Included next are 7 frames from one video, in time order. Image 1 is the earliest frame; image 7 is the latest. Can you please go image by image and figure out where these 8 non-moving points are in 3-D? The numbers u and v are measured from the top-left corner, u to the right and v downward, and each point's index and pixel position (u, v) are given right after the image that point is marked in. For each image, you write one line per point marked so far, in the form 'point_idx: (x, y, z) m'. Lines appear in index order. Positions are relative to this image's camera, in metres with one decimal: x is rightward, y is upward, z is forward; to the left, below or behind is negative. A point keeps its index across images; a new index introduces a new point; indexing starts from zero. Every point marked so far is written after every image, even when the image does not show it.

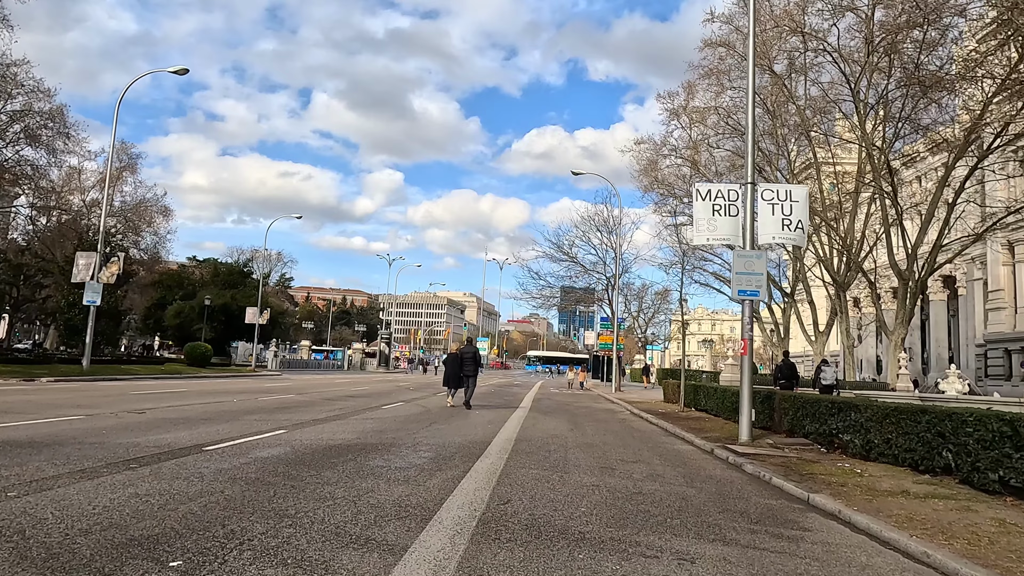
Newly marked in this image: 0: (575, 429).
0: (+1.2, -2.6, +12.4) m
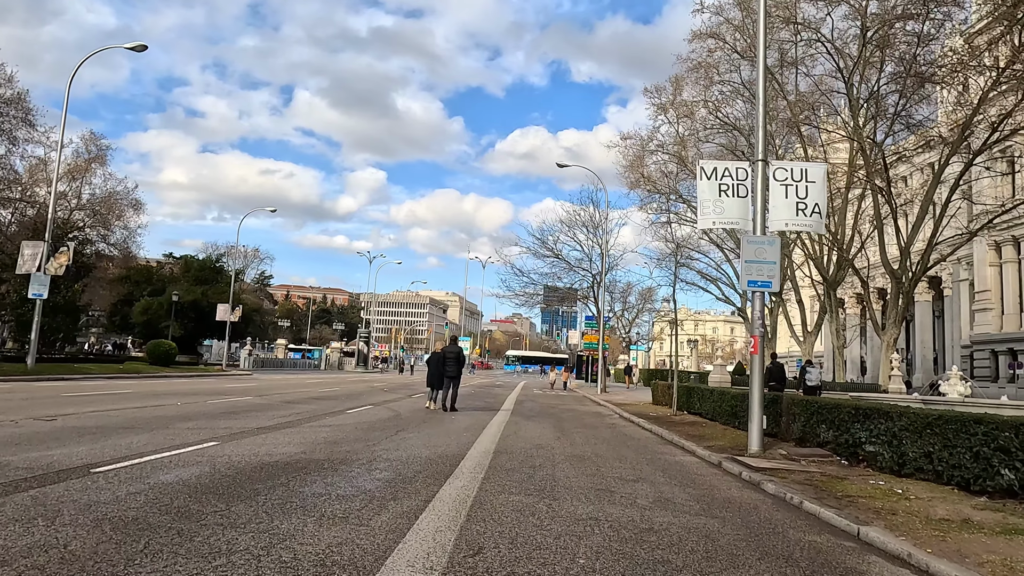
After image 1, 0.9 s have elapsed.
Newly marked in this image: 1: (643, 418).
0: (+0.8, -2.4, +11.1) m
1: (+3.1, -3.1, +16.0) m
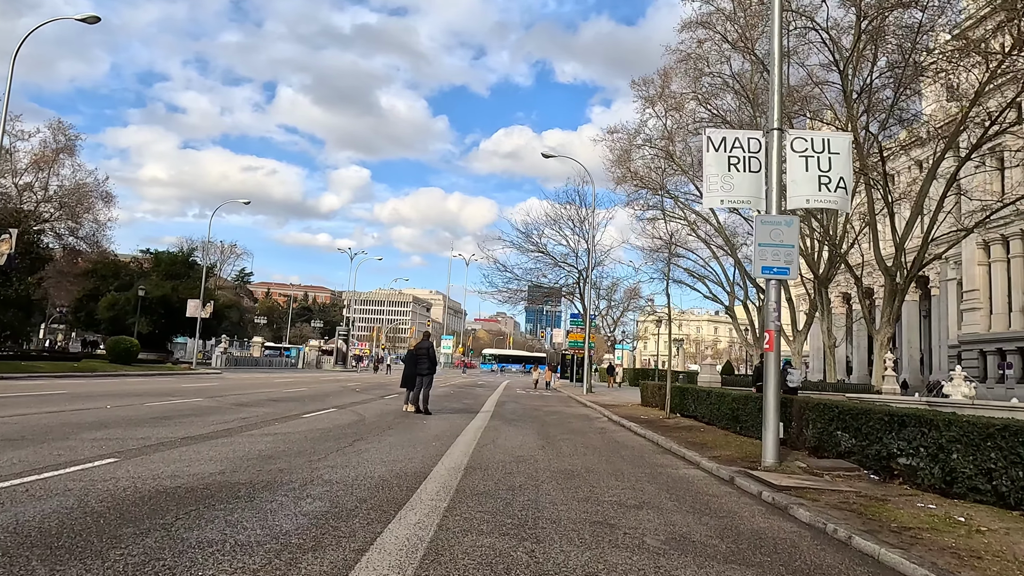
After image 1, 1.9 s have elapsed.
0: (+0.5, -2.2, +9.8) m
1: (+2.7, -2.9, +14.7) m
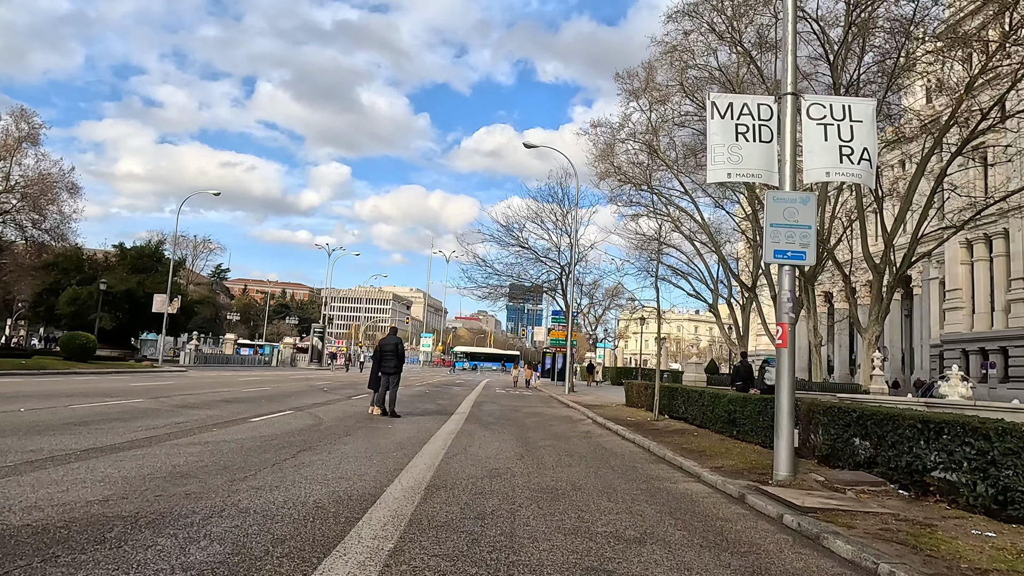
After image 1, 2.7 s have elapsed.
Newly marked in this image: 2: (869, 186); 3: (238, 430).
0: (+0.2, -2.1, +8.6) m
1: (+2.2, -2.8, +13.6) m
2: (+3.8, +1.1, +7.2) m
3: (-3.3, -1.7, +8.2) m
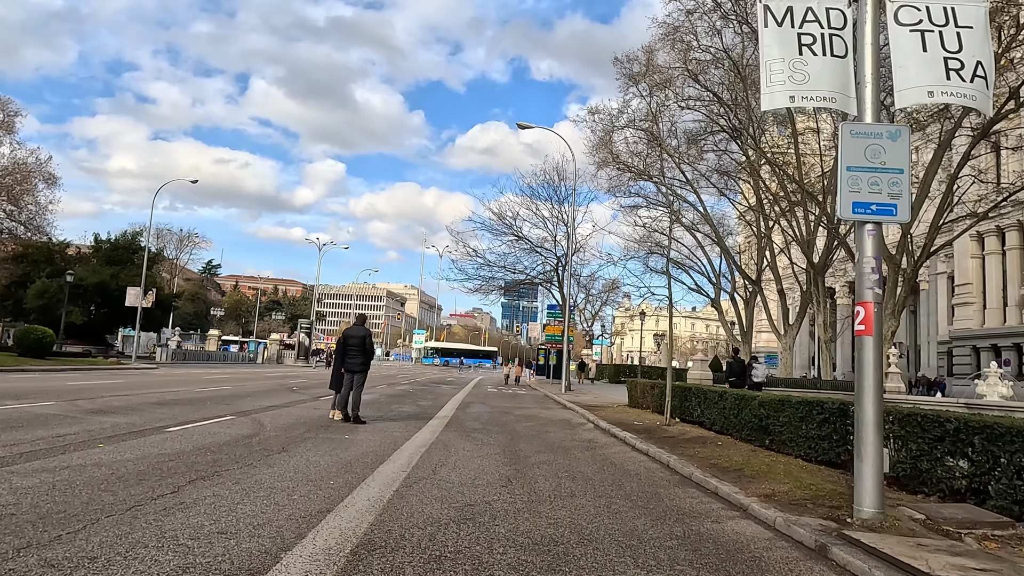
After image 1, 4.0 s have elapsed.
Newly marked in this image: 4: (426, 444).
0: (0.0, -1.8, +6.6) m
1: (+2.0, -2.5, +11.7) m
2: (+3.7, +1.4, +5.2) m
3: (-3.5, -1.5, +6.2) m
4: (-1.1, -1.9, +8.4) m
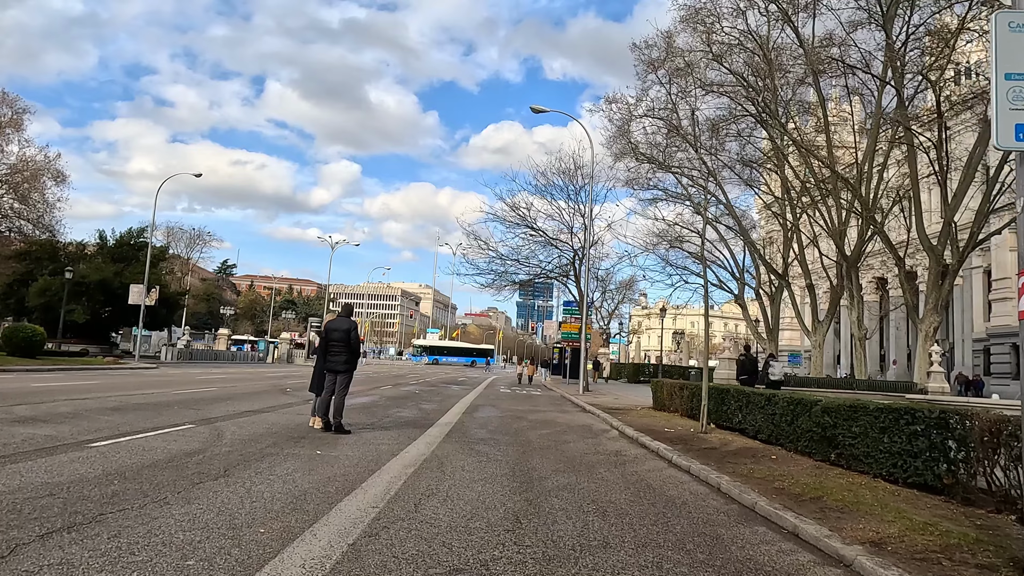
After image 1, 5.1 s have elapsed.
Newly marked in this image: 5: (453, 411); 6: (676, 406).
0: (+0.1, -1.6, +5.0) m
1: (+2.2, -2.3, +10.0) m
2: (+3.7, +1.6, +3.6) m
3: (-3.4, -1.3, +4.7) m
4: (-1.0, -1.7, +6.8) m
5: (-1.1, -2.4, +13.1) m
6: (+3.6, -2.6, +15.1) m
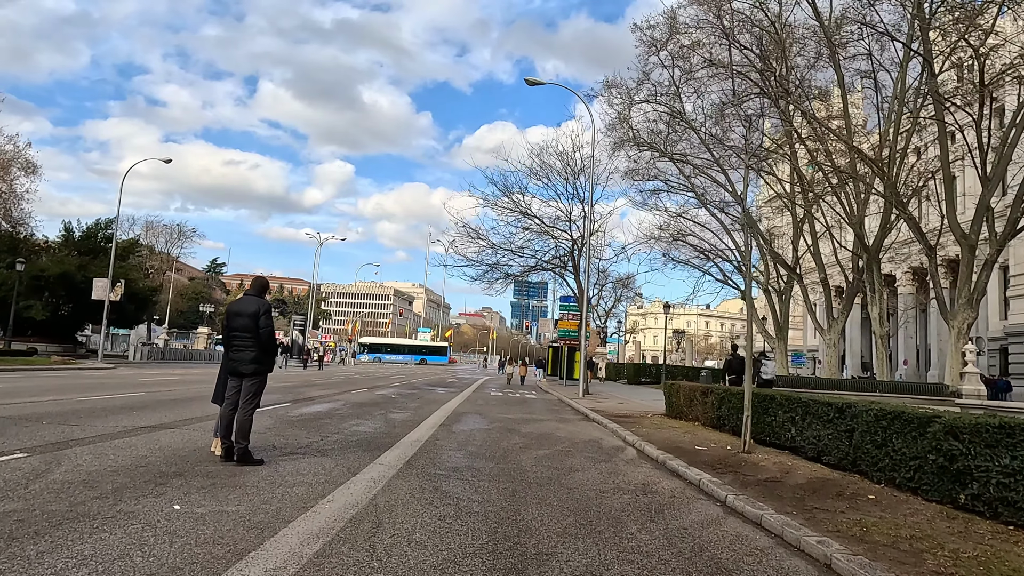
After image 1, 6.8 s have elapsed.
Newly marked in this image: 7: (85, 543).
0: (0.0, -1.3, +2.5) m
1: (+2.0, -2.0, +7.5) m
2: (+3.6, +1.9, +1.0) m
3: (-3.5, -1.0, +2.1) m
4: (-1.1, -1.5, +4.2) m
5: (-1.3, -2.1, +10.6) m
6: (+3.4, -2.4, +12.6) m
7: (-2.1, -1.2, +3.3) m
